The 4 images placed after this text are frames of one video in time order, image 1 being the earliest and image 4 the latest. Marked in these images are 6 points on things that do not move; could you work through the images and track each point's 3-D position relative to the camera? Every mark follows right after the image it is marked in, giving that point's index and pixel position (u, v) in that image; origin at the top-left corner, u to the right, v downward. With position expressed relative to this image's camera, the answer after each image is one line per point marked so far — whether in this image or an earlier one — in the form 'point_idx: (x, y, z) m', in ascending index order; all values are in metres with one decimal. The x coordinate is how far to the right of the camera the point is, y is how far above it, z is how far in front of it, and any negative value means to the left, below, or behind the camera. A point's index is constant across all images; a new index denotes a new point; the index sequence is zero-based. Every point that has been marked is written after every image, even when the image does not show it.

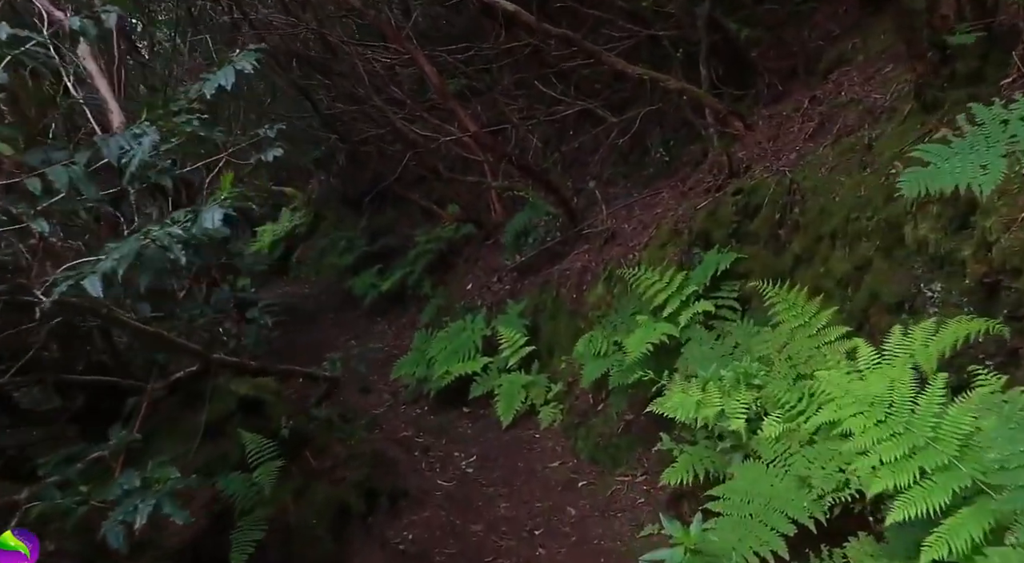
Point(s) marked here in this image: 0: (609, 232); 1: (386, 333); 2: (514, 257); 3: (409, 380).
0: (+1.0, +0.5, +9.2) m
1: (-1.8, -0.7, +13.4) m
2: (0.0, +0.3, +11.1) m
3: (-1.2, -1.1, +10.3) m
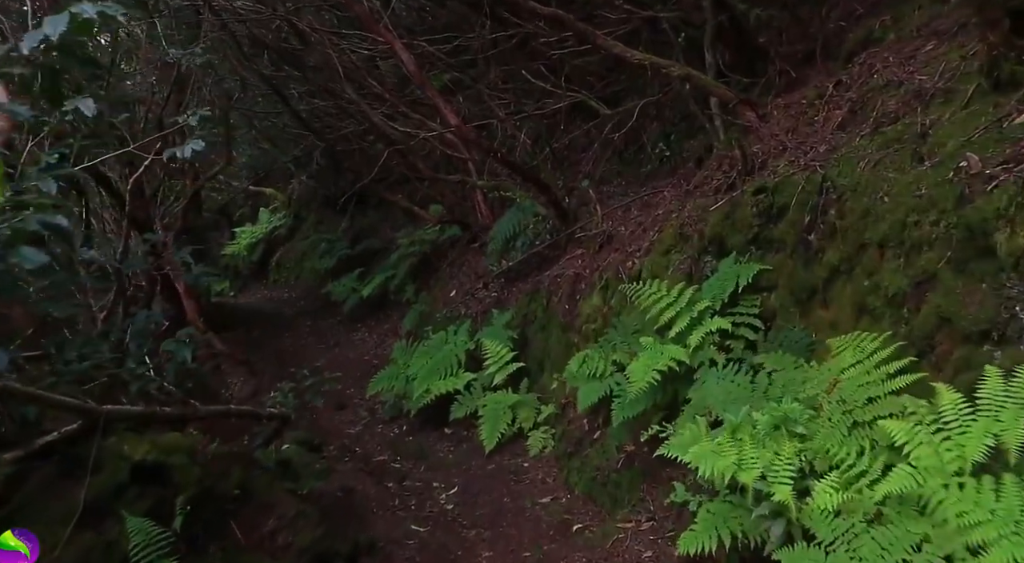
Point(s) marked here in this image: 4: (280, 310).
0: (+0.9, +0.4, +8.4) m
1: (-2.0, -0.8, +12.5) m
2: (-0.1, +0.2, +10.2) m
3: (-1.3, -1.2, +9.5) m
4: (-3.8, -0.5, +15.3) m
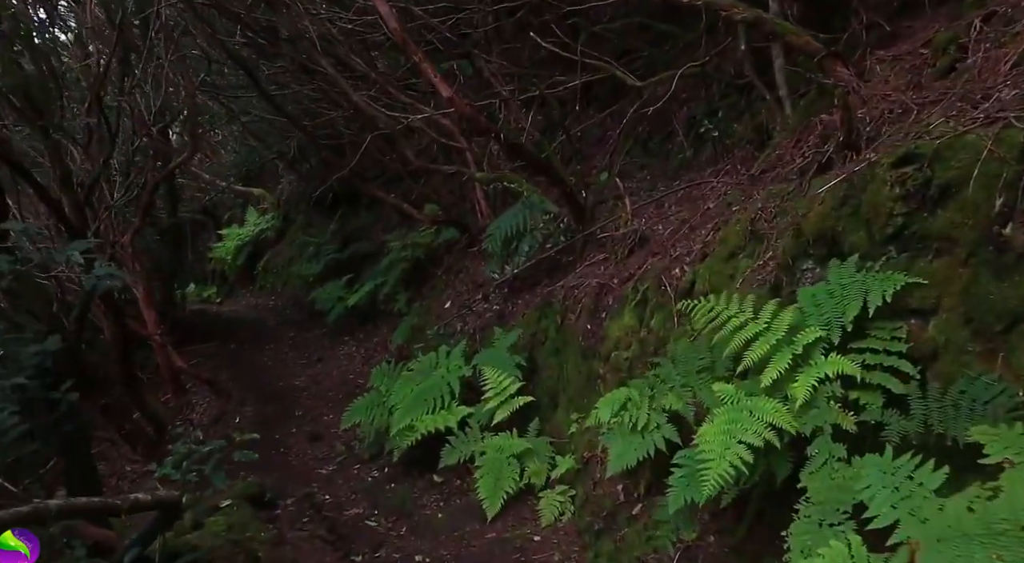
0: (+0.9, +0.3, +6.7) m
1: (-2.0, -0.9, +10.8) m
2: (-0.1, +0.1, +8.5) m
3: (-1.3, -1.3, +7.8) m
4: (-3.8, -0.6, +13.6) m
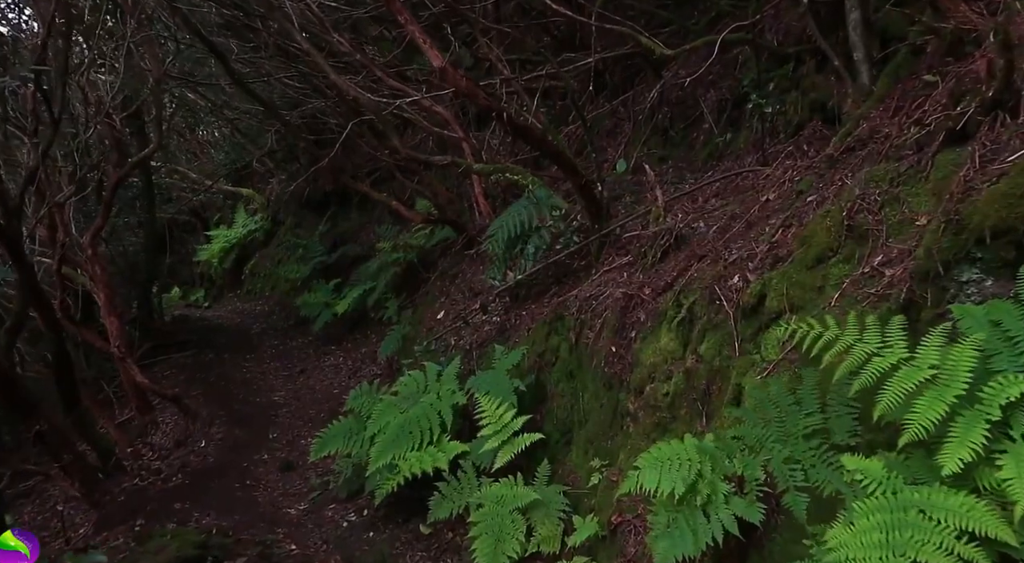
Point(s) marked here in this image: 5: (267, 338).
0: (+0.9, +0.3, +5.4) m
1: (-1.9, -1.0, +9.5) m
2: (-0.1, +0.1, +7.3) m
3: (-1.2, -1.3, +6.5) m
4: (-3.8, -0.7, +12.3) m
5: (-3.2, -0.8, +11.5) m
